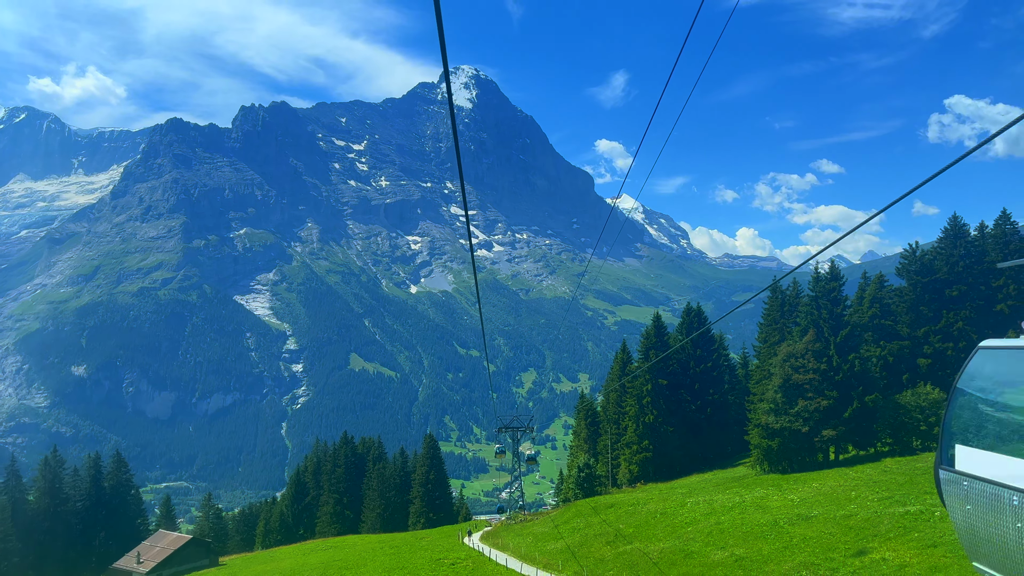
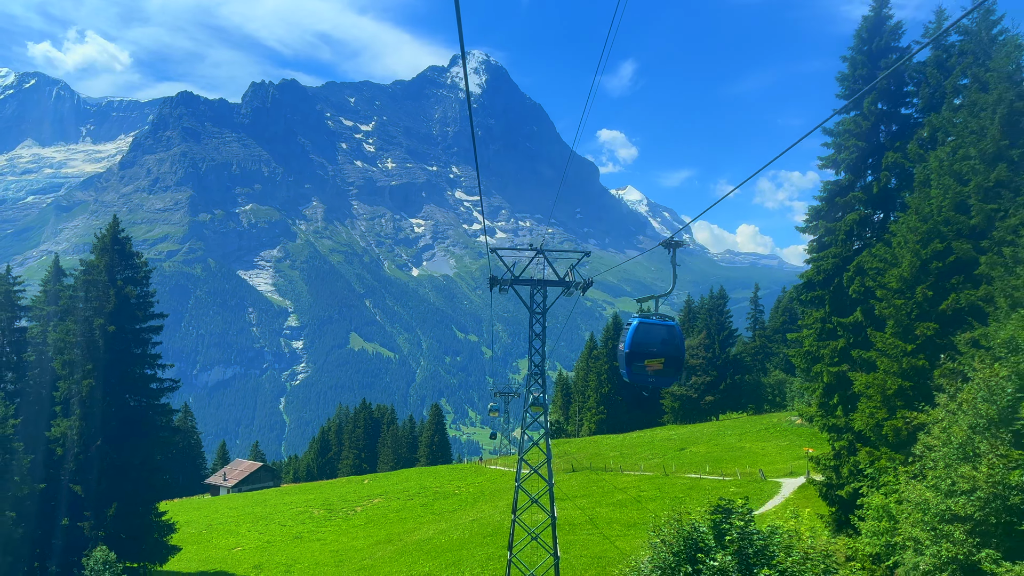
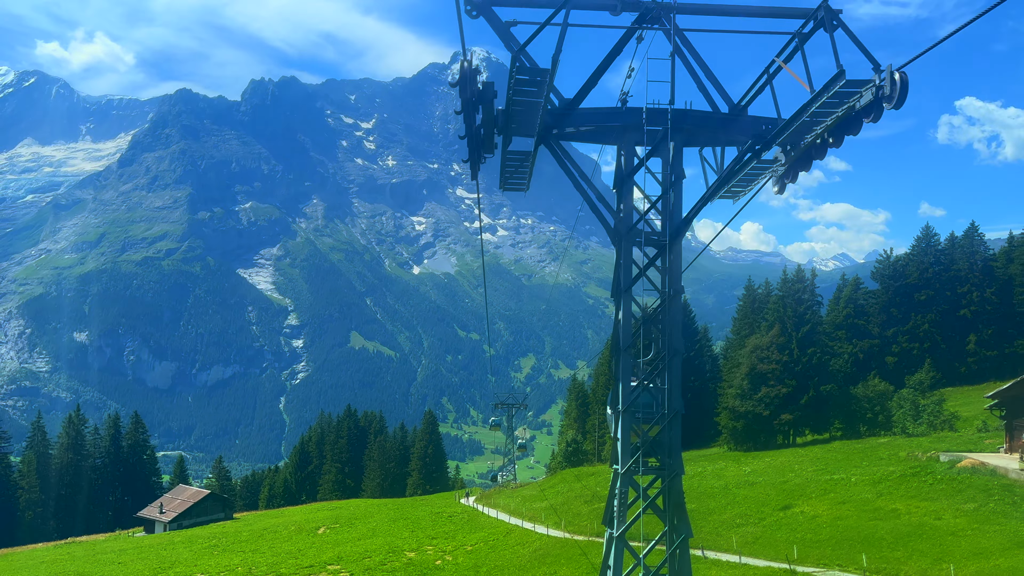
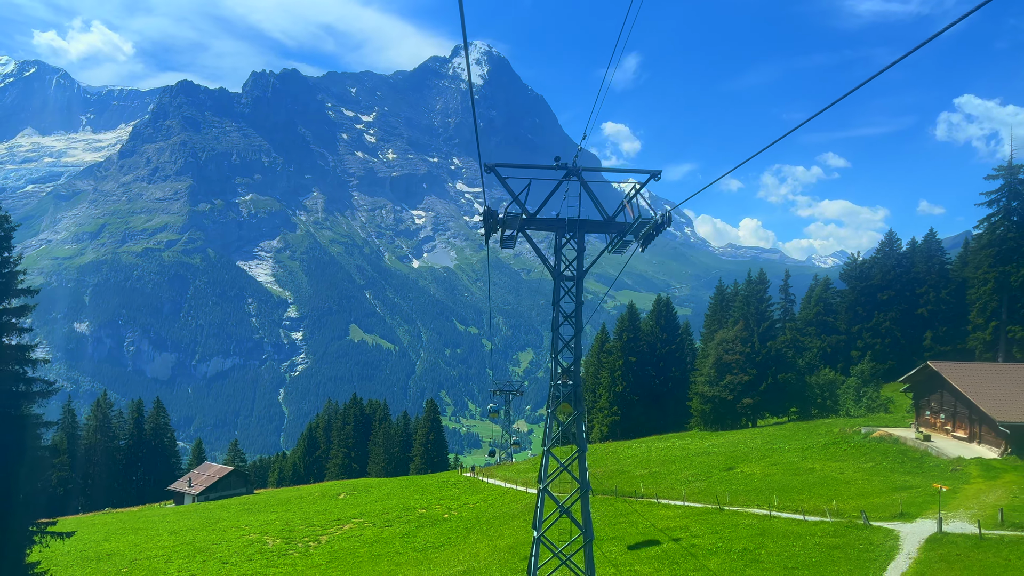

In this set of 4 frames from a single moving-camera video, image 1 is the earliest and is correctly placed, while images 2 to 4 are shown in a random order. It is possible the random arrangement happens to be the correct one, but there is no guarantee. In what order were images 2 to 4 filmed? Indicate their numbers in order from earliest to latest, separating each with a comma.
3, 4, 2
